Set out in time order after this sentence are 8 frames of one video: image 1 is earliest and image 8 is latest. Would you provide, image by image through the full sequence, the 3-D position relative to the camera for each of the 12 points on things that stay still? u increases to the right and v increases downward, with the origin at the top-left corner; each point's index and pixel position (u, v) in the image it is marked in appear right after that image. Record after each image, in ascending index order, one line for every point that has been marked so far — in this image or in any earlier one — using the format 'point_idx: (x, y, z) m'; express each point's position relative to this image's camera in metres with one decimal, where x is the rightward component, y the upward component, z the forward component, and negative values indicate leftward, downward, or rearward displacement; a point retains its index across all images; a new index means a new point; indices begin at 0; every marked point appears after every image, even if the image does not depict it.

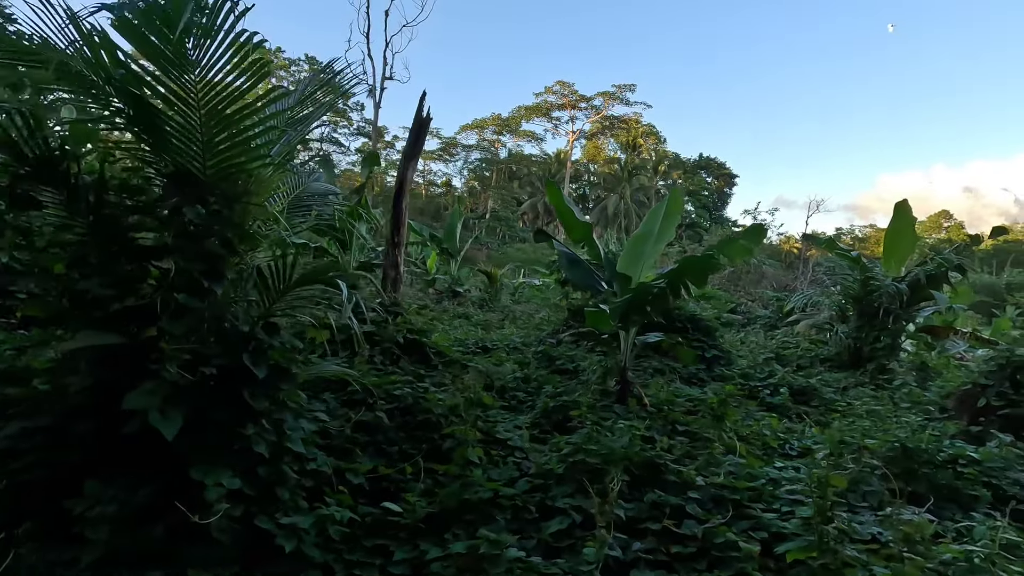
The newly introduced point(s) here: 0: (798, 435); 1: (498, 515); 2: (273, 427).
0: (+1.9, -1.0, +3.6) m
1: (-0.1, -0.8, +2.0) m
2: (-0.8, -0.5, +1.8) m
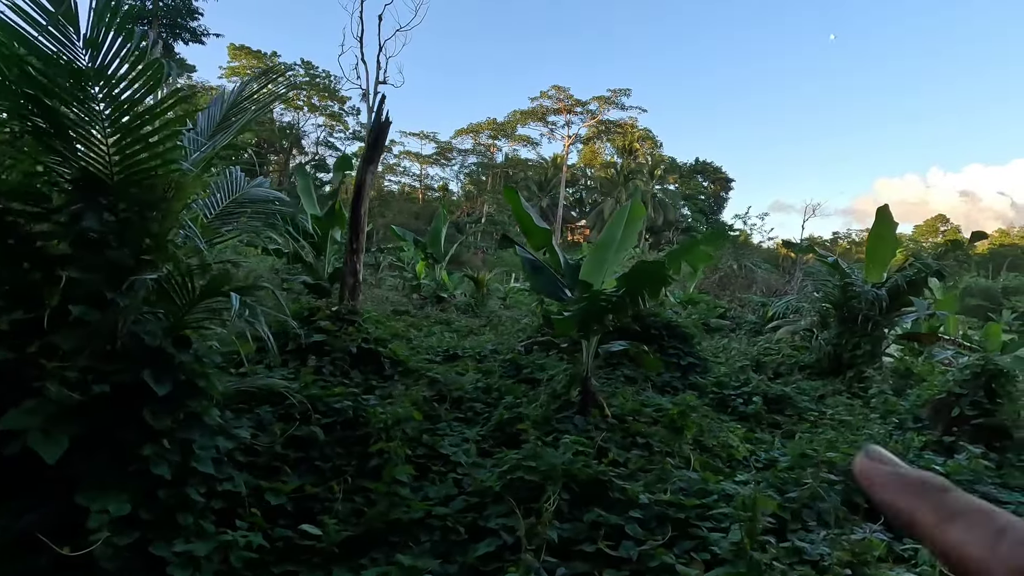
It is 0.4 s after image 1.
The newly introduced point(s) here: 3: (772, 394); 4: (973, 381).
0: (+1.7, -1.0, +3.5) m
1: (-0.3, -0.9, +1.9) m
2: (-1.0, -0.5, +1.7) m
3: (+2.3, -0.9, +4.7) m
4: (+3.4, -0.7, +4.0) m
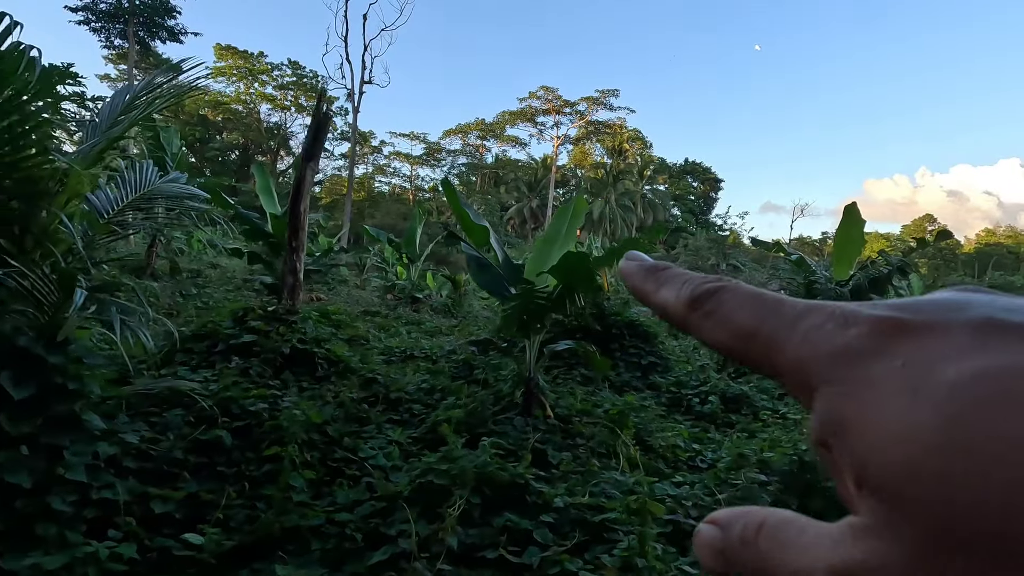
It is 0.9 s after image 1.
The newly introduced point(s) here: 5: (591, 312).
0: (+1.3, -1.0, +3.5) m
1: (-0.7, -0.9, +1.8) m
2: (-1.4, -0.5, +1.6) m
3: (+1.9, -0.9, +4.6) m
4: (+3.1, -0.7, +3.9) m
5: (+0.8, -0.2, +5.2) m
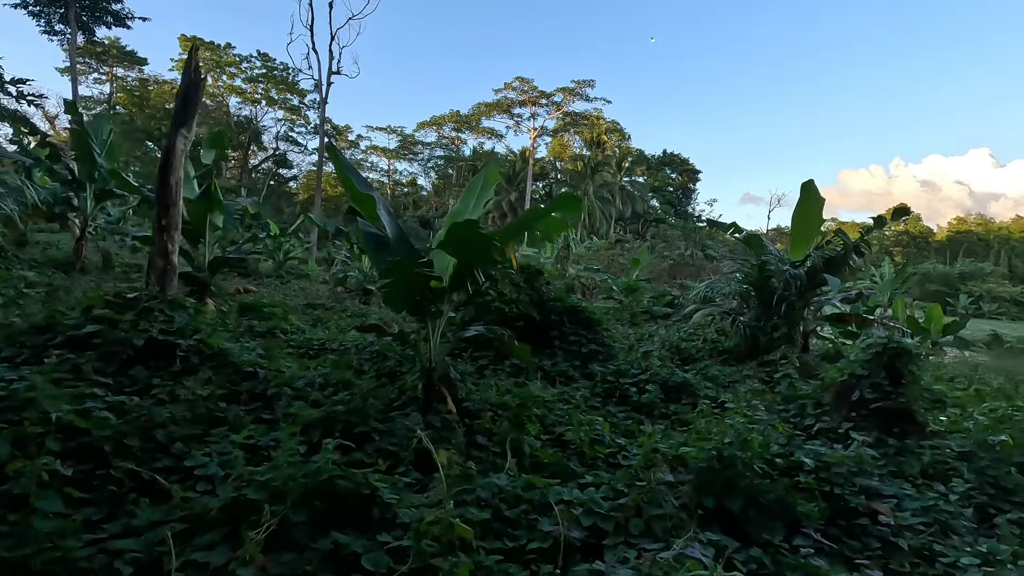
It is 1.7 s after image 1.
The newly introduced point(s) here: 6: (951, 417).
0: (+0.7, -0.9, +3.1) m
1: (-1.2, -0.8, +1.4) m
2: (-1.9, -0.4, +1.2) m
3: (+1.3, -0.8, +4.3) m
4: (+2.5, -0.5, +3.6) m
5: (+0.1, -0.1, +4.8) m
6: (+3.2, -0.9, +3.9) m
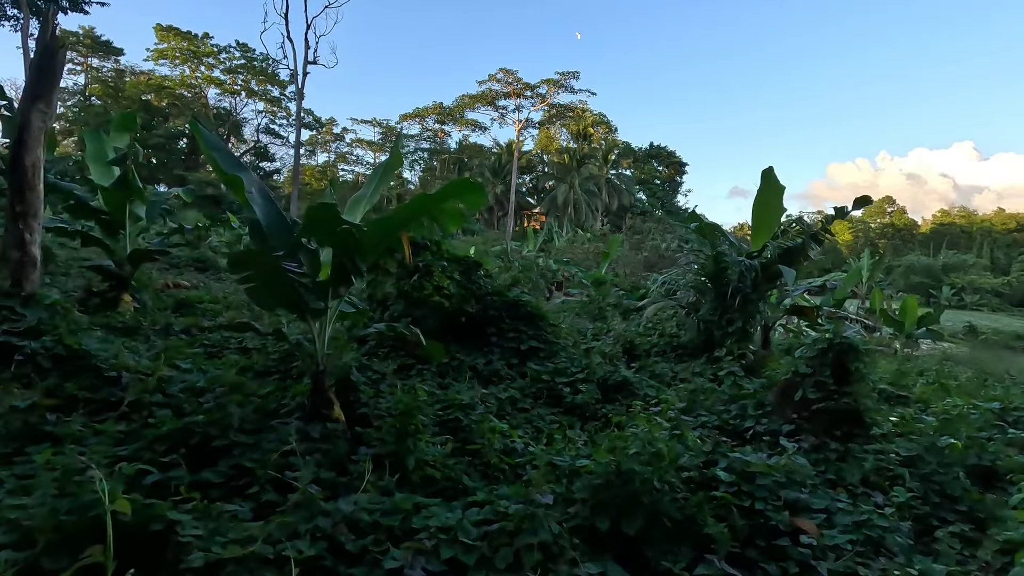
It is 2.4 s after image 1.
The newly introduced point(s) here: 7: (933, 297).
0: (+0.2, -0.9, +2.9) m
1: (-1.7, -0.8, +1.1) m
2: (-2.4, -0.4, +0.8) m
3: (+0.7, -0.7, +4.0) m
4: (+1.9, -0.4, +3.4) m
5: (-0.4, 0.0, +4.5) m
6: (+2.7, -0.9, +3.7) m
7: (+12.6, -0.3, +16.1) m
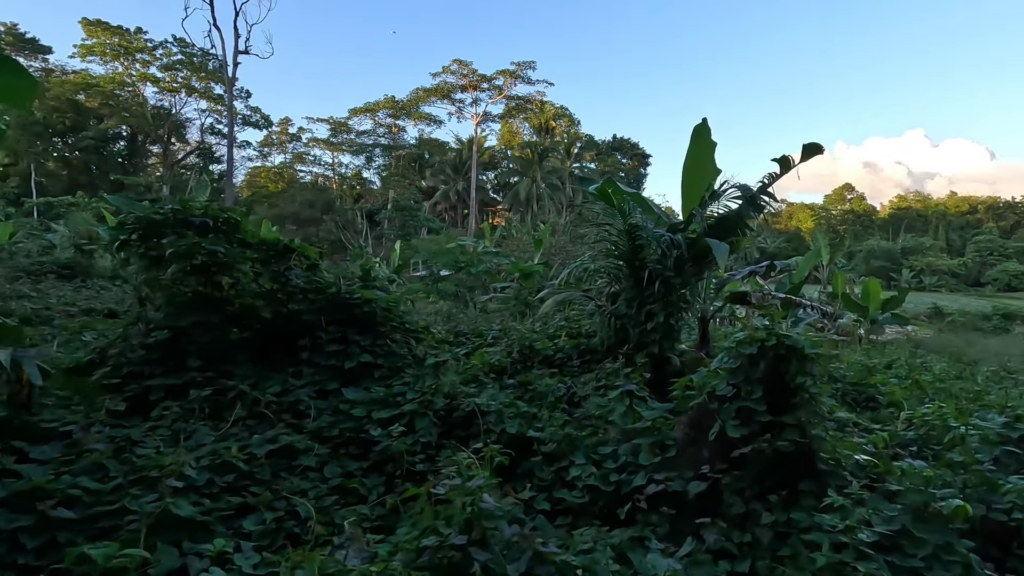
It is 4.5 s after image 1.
0: (-0.7, -0.8, +1.5) m
1: (-2.5, -0.8, -0.3) m
2: (-3.3, -0.5, -0.6) m
3: (-0.3, -0.6, +2.7) m
4: (+0.9, -0.3, +2.2) m
5: (-1.5, 0.0, +3.1) m
6: (+1.7, -0.7, +2.5) m
7: (+11.0, +0.2, +15.4) m
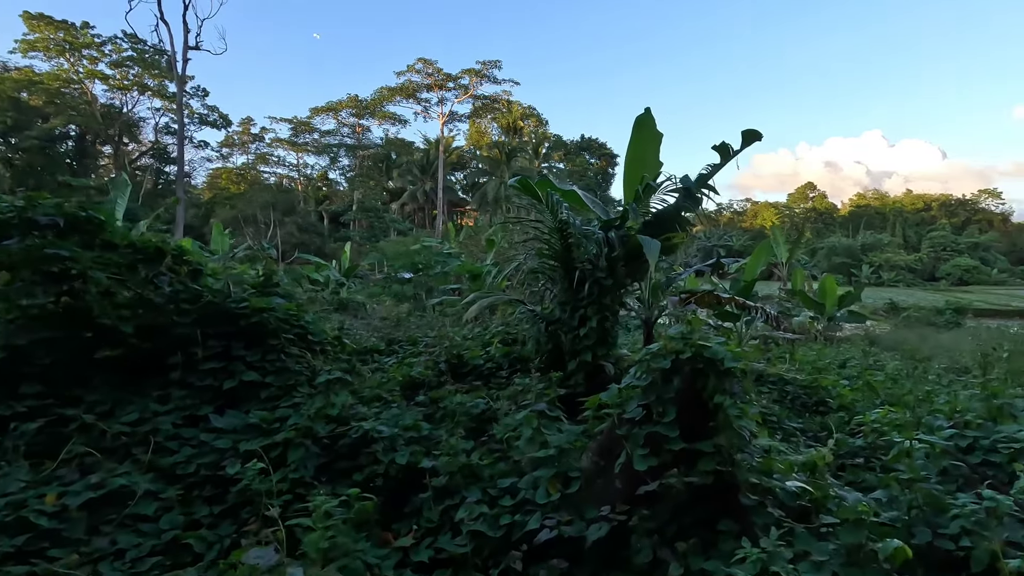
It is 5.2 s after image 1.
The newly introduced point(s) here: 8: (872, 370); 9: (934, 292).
0: (-1.1, -0.8, +1.1) m
1: (-2.8, -0.9, -0.8) m
2: (-3.5, -0.5, -1.1) m
3: (-0.7, -0.7, +2.4) m
4: (+0.5, -0.3, +1.8) m
5: (-2.0, -0.1, +2.7) m
6: (+1.2, -0.7, +2.2) m
7: (+9.9, +0.4, +15.5) m
8: (+3.7, -0.8, +5.5) m
9: (+11.7, -0.1, +14.9) m
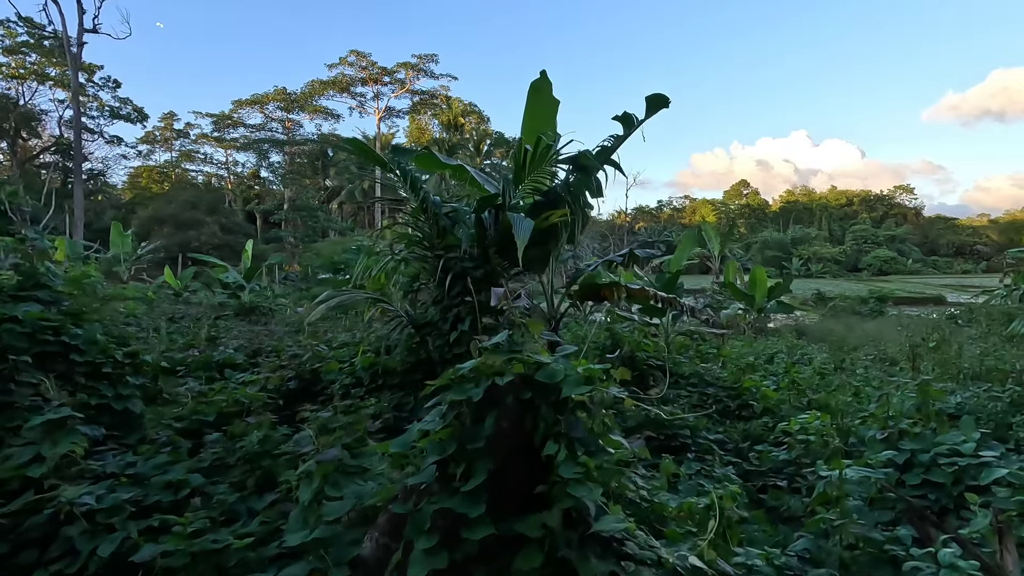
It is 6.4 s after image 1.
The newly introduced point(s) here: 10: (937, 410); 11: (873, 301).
0: (-1.7, -0.9, +0.3) m
1: (-3.2, -0.9, -1.8) m
2: (-3.9, -0.6, -2.2) m
3: (-1.4, -0.7, +1.6) m
4: (-0.1, -0.3, +1.2) m
5: (-2.7, -0.1, +1.8) m
6: (+0.6, -0.7, +1.6) m
7: (+7.9, +0.6, +15.7) m
8: (+2.7, -0.7, +5.1) m
9: (+9.8, +0.2, +15.2) m
10: (+2.2, -0.6, +2.7) m
11: (+6.8, -0.2, +10.0) m
